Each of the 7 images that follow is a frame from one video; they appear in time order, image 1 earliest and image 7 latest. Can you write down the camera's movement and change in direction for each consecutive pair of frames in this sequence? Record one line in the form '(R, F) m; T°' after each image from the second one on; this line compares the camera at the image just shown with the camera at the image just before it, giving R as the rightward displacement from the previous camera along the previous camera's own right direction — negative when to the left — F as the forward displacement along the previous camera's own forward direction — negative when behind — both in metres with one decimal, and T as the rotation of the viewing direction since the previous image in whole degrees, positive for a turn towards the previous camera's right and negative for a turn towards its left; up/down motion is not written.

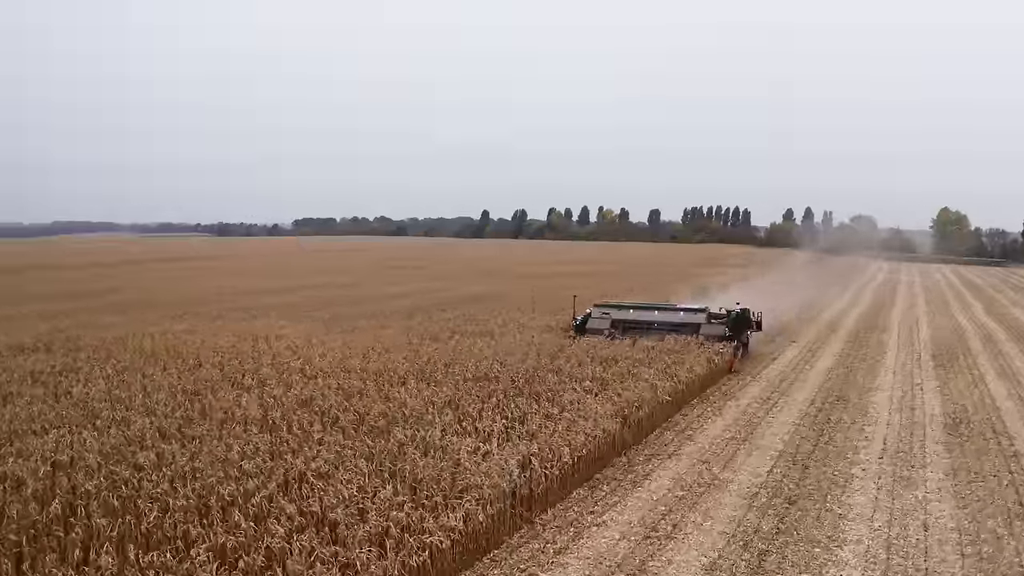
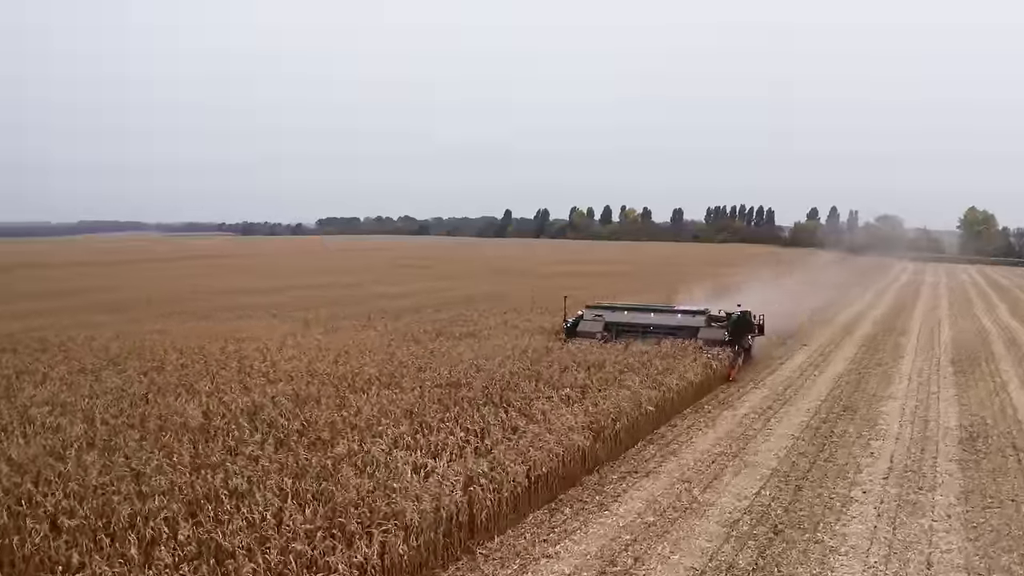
(+0.7, +0.9) m; -2°
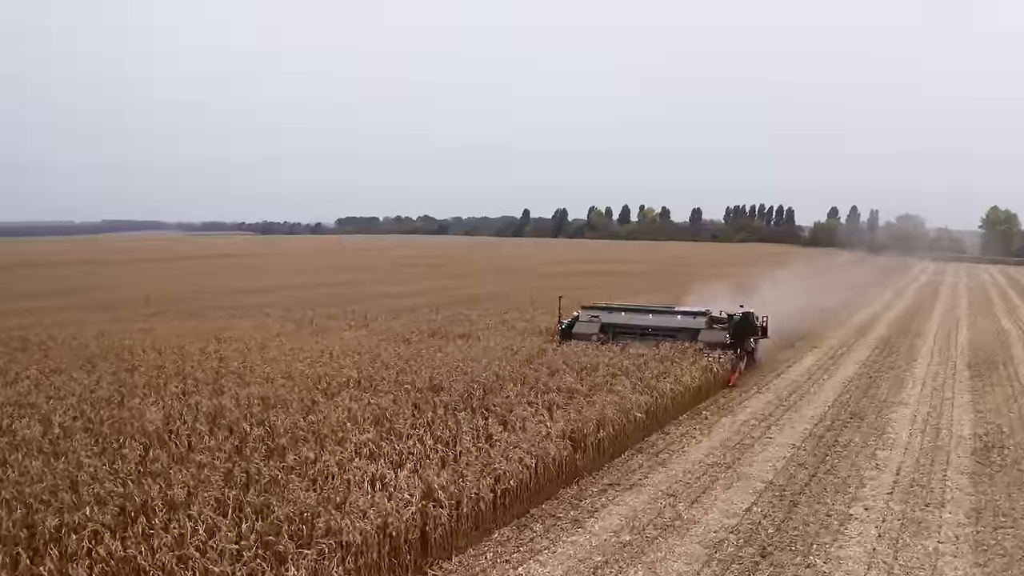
(+0.5, +0.6) m; -1°
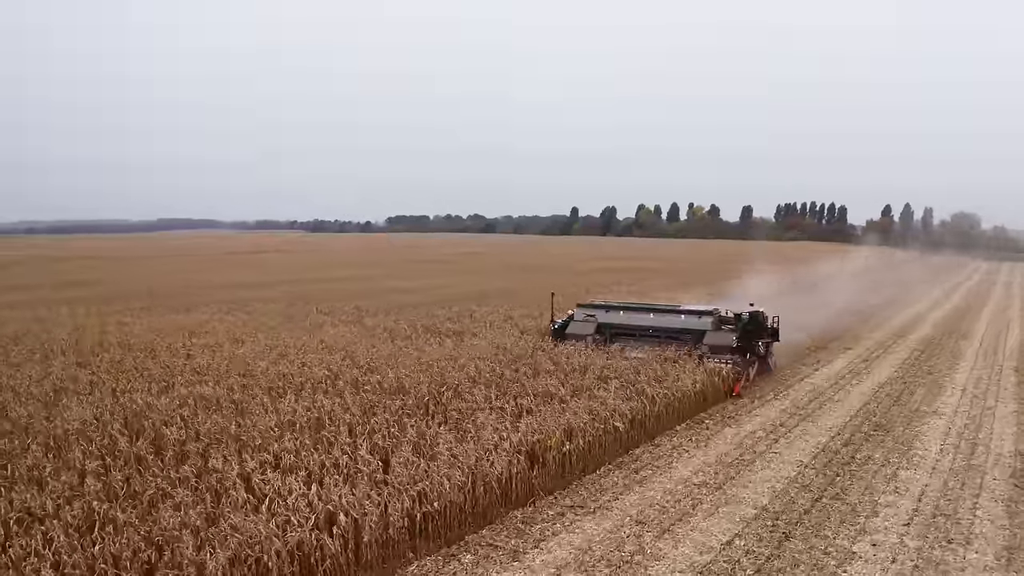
(+0.9, +1.1) m; -3°
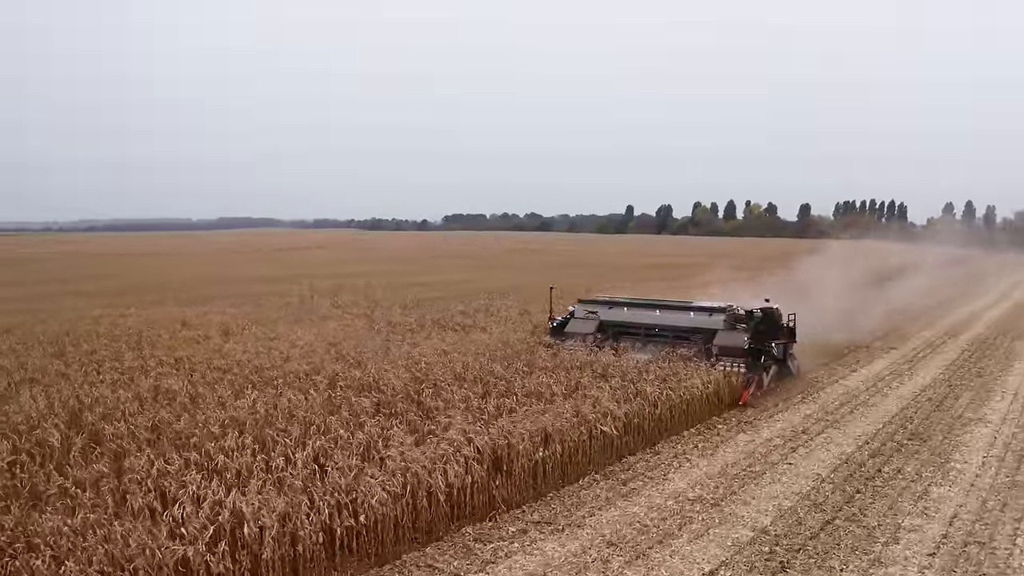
(+0.7, +0.8) m; -4°
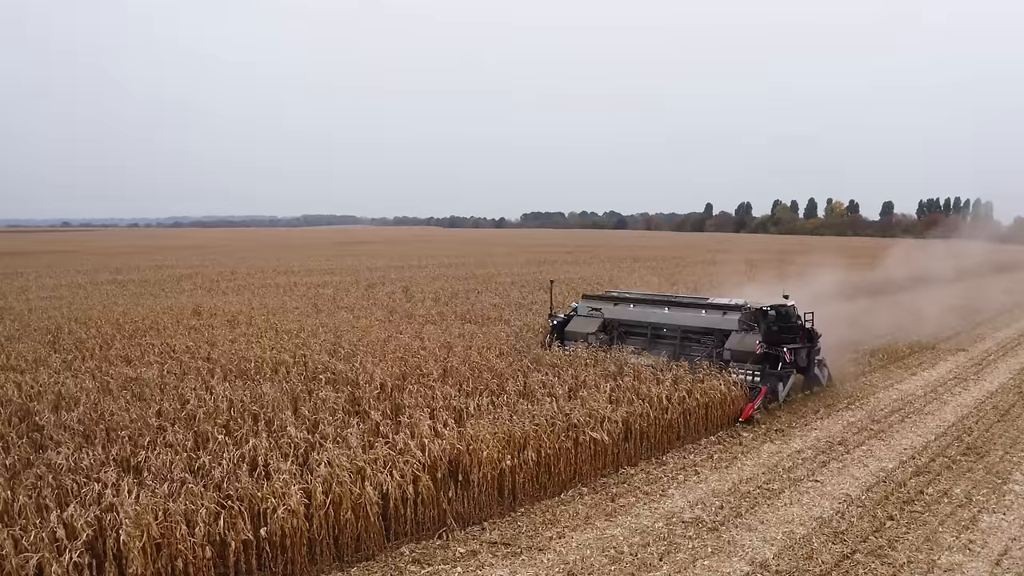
(+0.8, +0.9) m; -5°
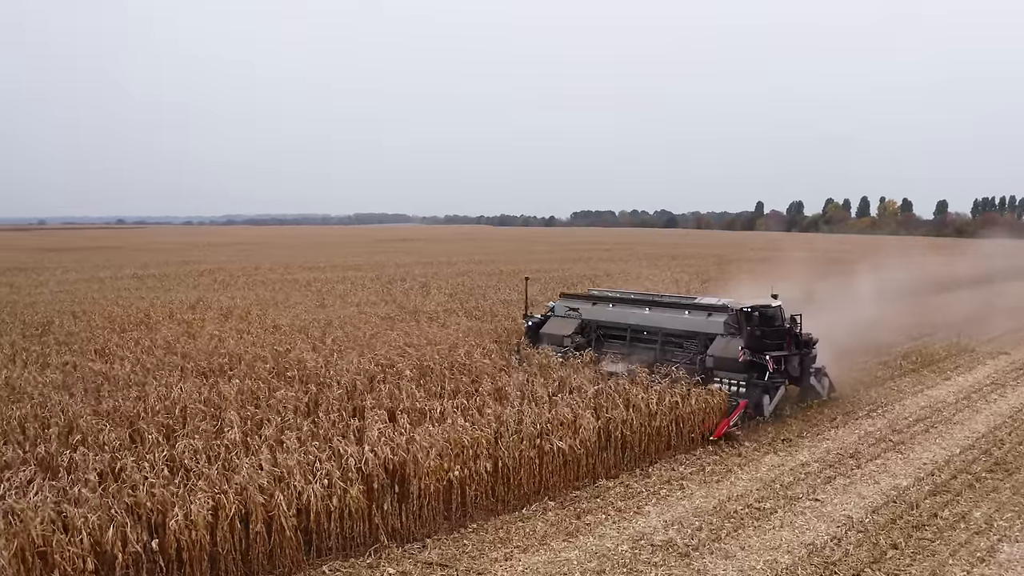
(+0.7, +0.6) m; -3°
